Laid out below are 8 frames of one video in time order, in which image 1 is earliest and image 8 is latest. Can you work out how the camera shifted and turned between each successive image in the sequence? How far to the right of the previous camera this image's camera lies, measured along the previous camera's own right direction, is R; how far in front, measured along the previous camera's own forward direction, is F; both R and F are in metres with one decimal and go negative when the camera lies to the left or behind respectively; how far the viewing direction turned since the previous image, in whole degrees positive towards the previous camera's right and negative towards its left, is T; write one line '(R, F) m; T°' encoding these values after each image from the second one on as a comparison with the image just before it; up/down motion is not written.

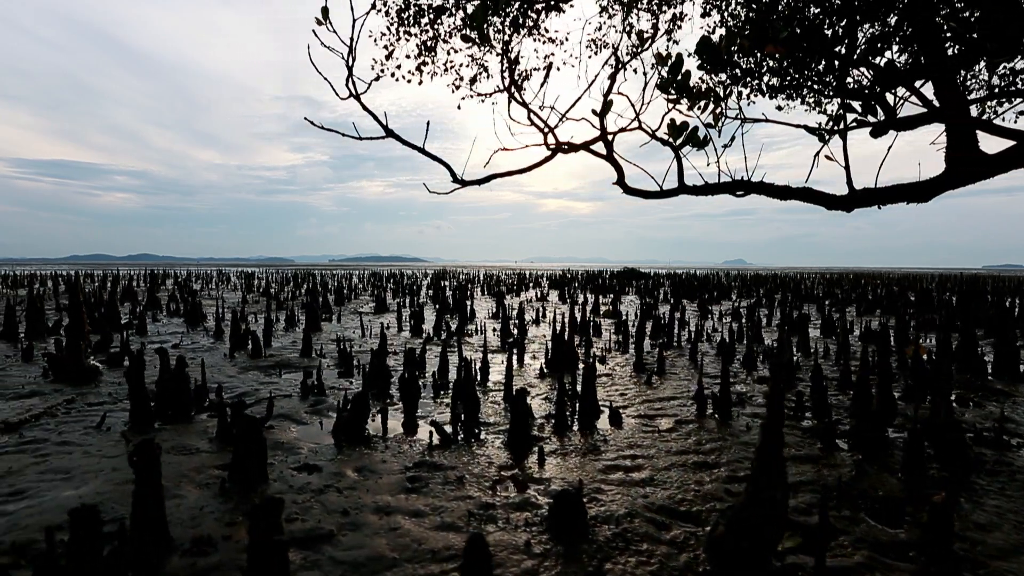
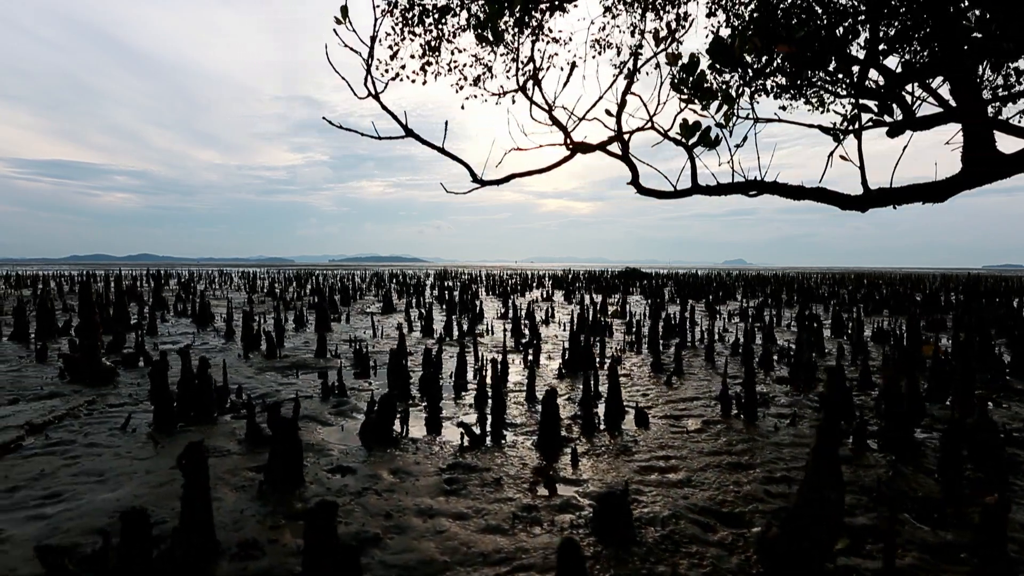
(-0.3, 0.0) m; 0°
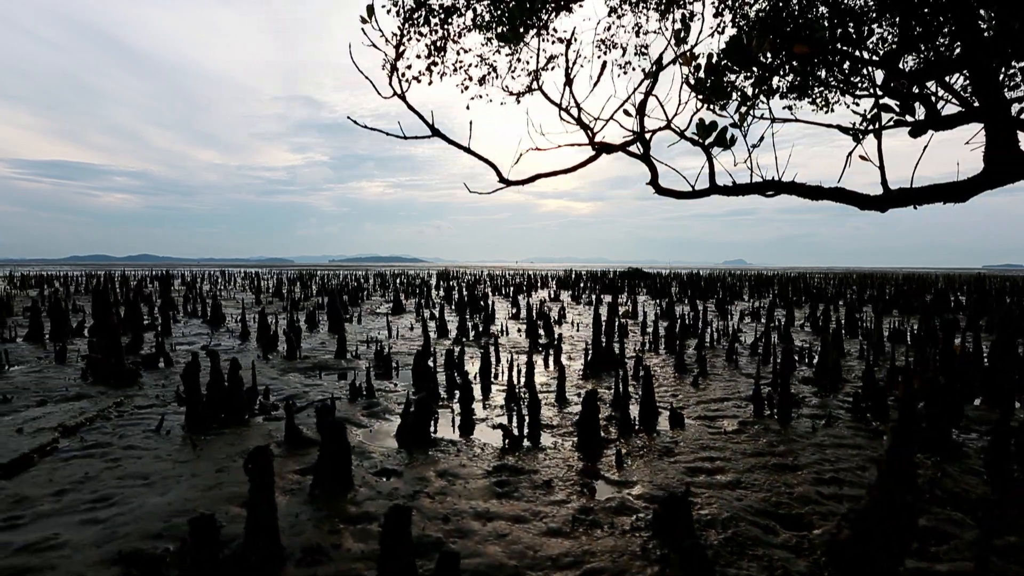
(-0.3, 0.0) m; 0°
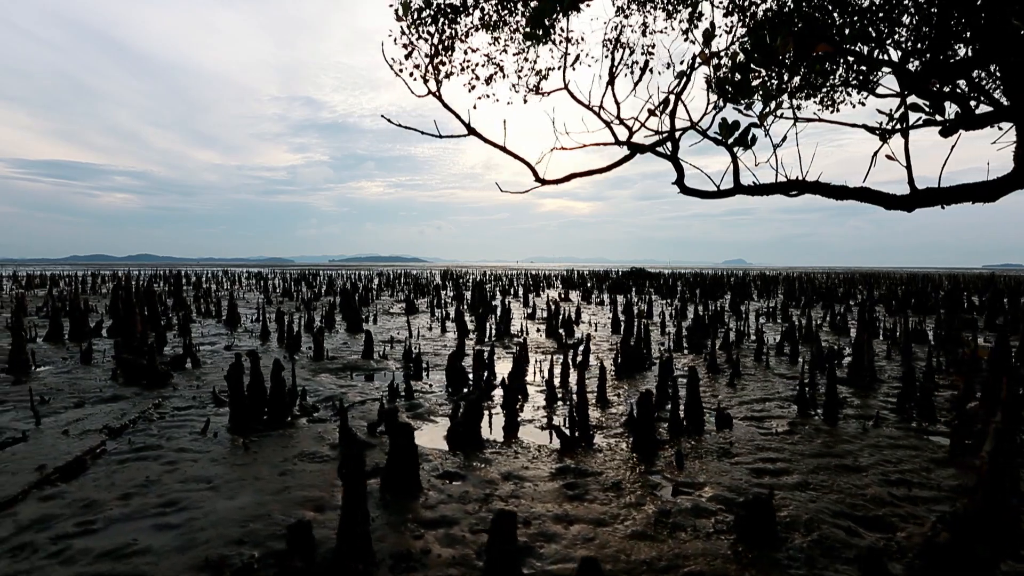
(-0.5, 0.0) m; 0°
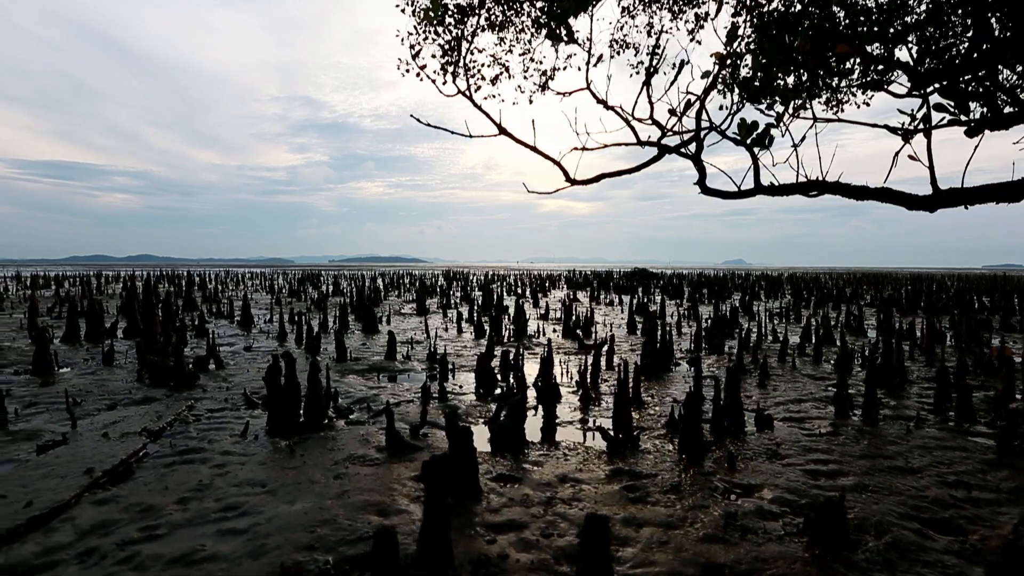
(-0.4, 0.0) m; 0°
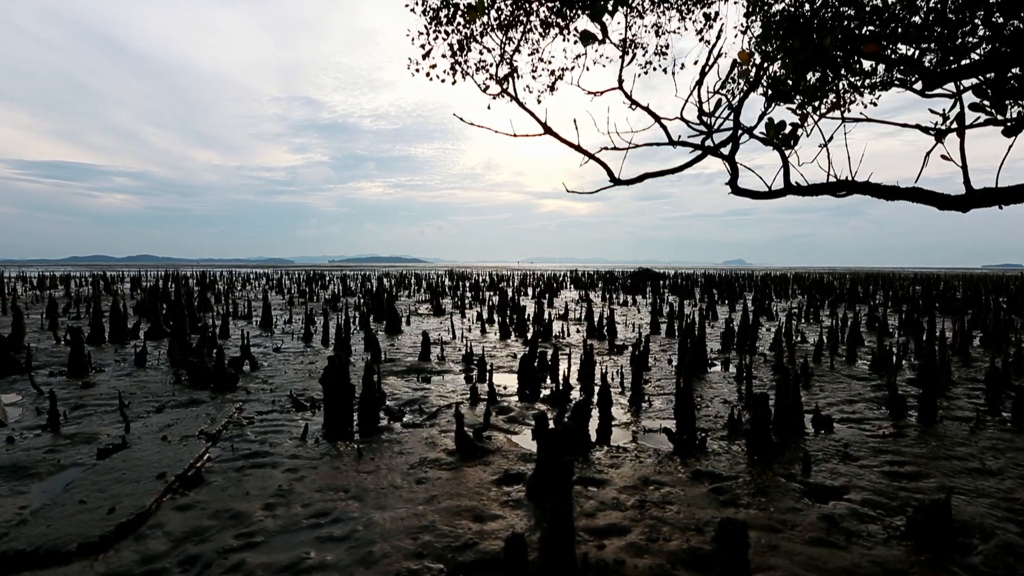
(-0.6, 0.0) m; 0°
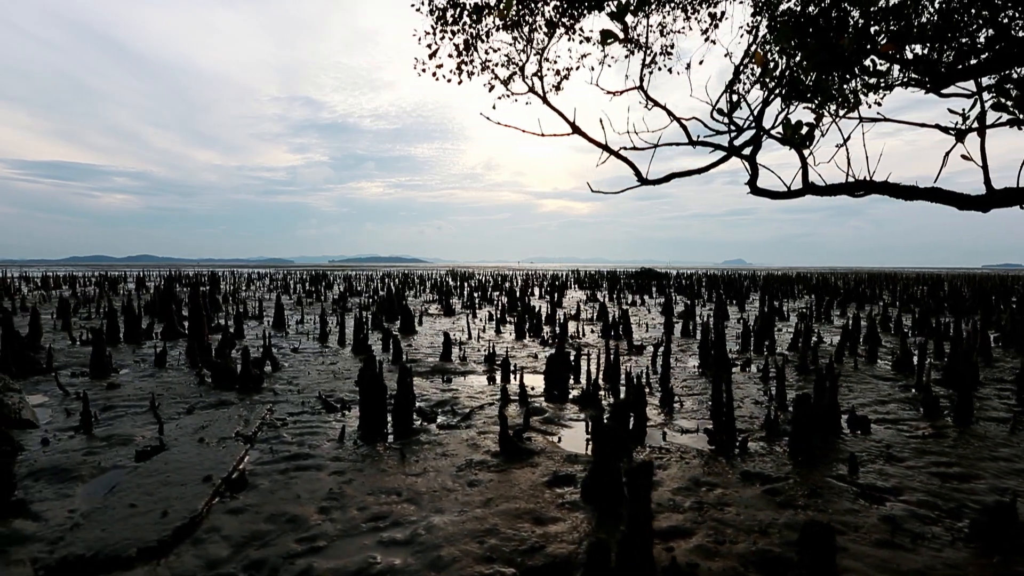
(-0.3, 0.0) m; 0°
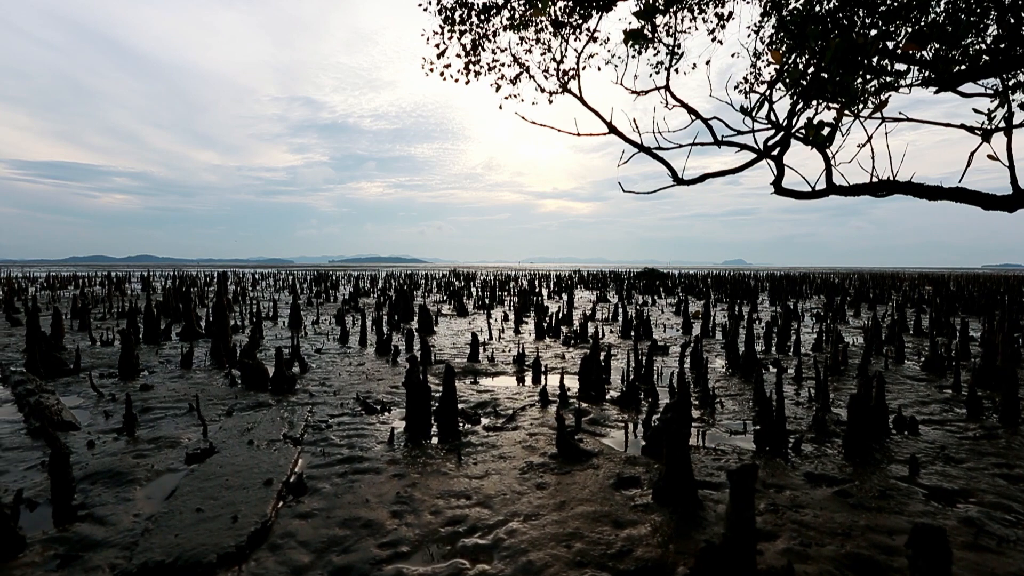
(-0.4, 0.0) m; 0°
